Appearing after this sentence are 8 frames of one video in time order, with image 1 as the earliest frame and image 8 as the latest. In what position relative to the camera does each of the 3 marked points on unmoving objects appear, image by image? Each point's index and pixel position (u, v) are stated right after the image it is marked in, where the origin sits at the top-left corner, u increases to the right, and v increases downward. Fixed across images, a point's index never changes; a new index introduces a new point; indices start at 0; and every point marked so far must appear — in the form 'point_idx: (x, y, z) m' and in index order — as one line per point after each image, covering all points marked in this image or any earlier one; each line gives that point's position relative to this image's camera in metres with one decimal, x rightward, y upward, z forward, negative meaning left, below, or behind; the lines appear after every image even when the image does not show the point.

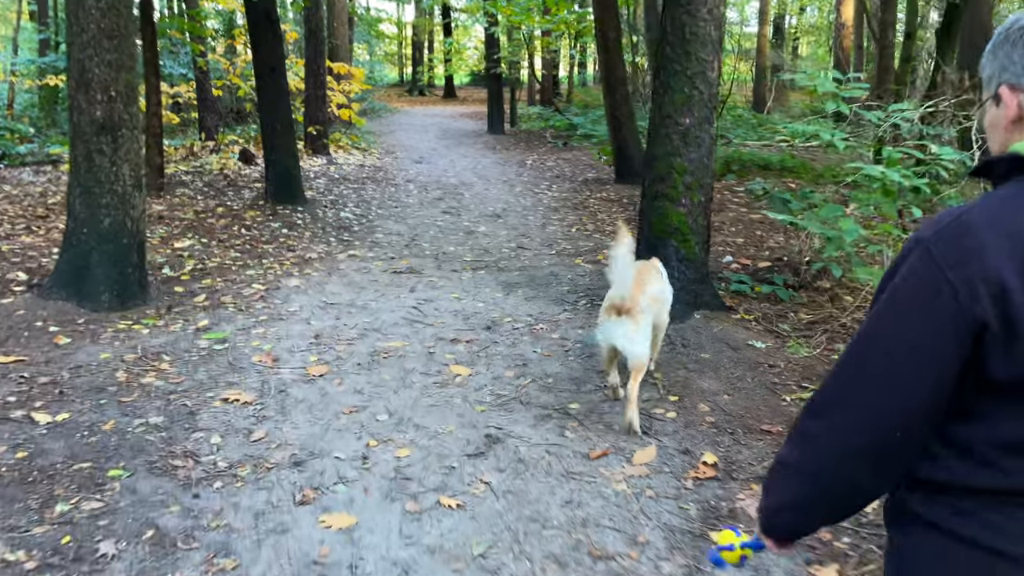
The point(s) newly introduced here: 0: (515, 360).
0: (0.0, -0.5, +5.4) m
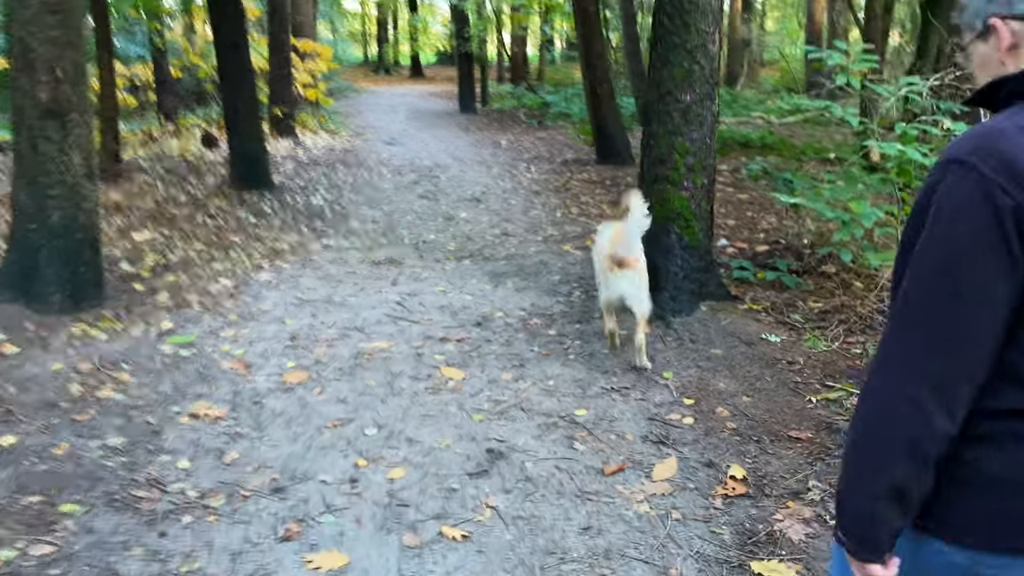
0: (0.0, -0.4, +4.9) m
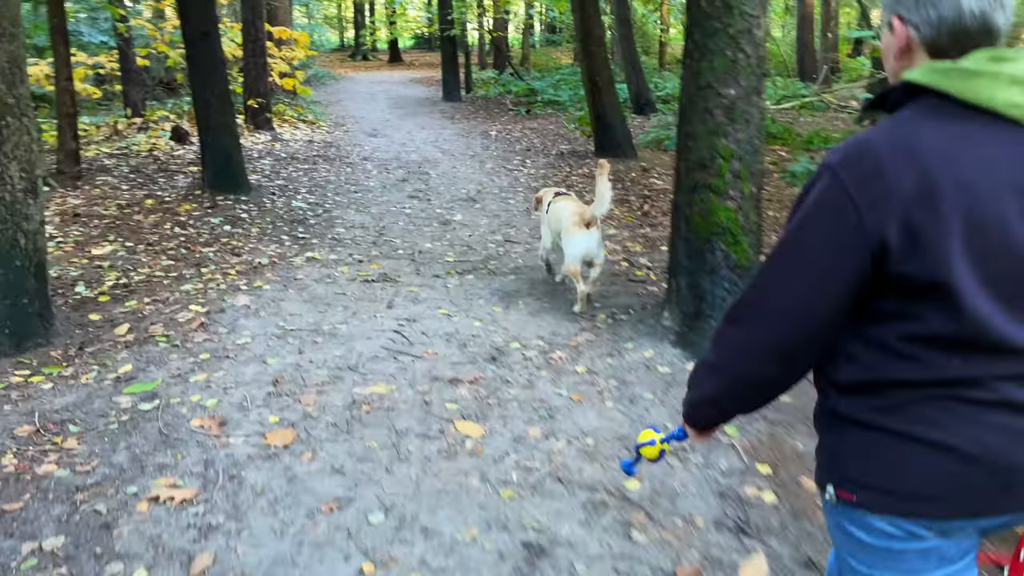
0: (+0.1, -0.6, +4.2) m
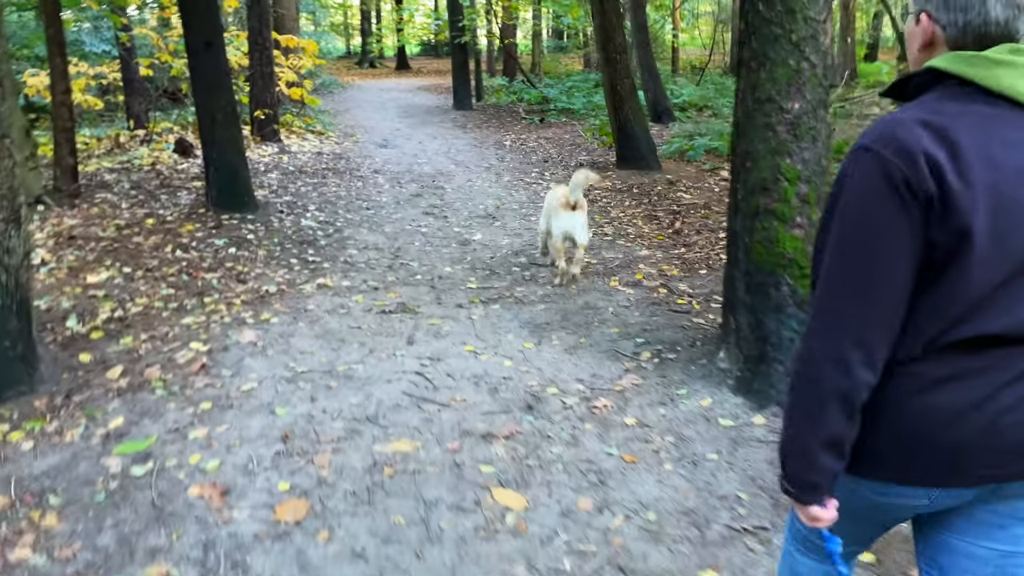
0: (+0.3, -0.8, +3.6) m
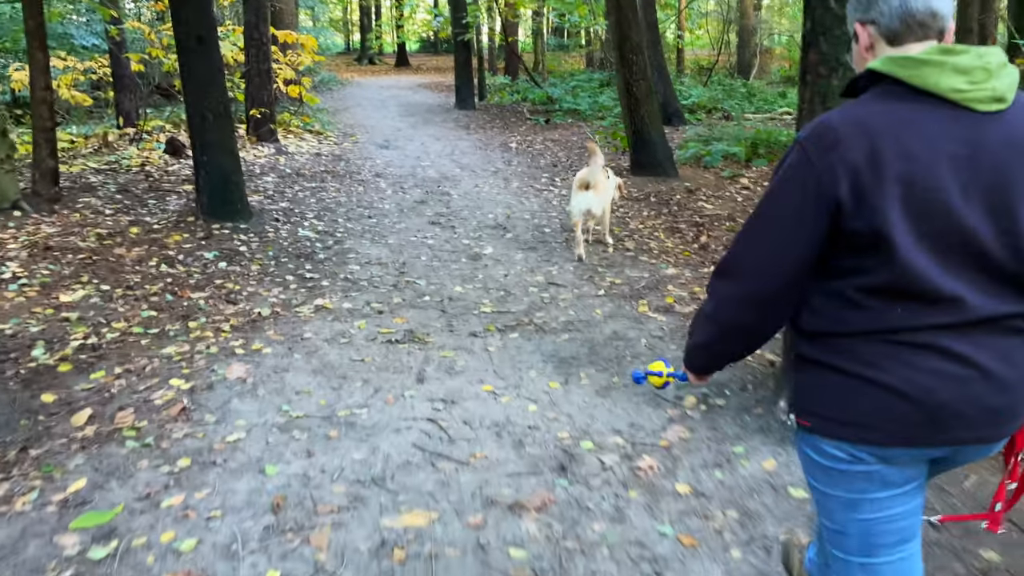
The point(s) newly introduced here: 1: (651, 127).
0: (+0.5, -1.0, +3.0) m
1: (+1.9, +2.2, +10.9) m
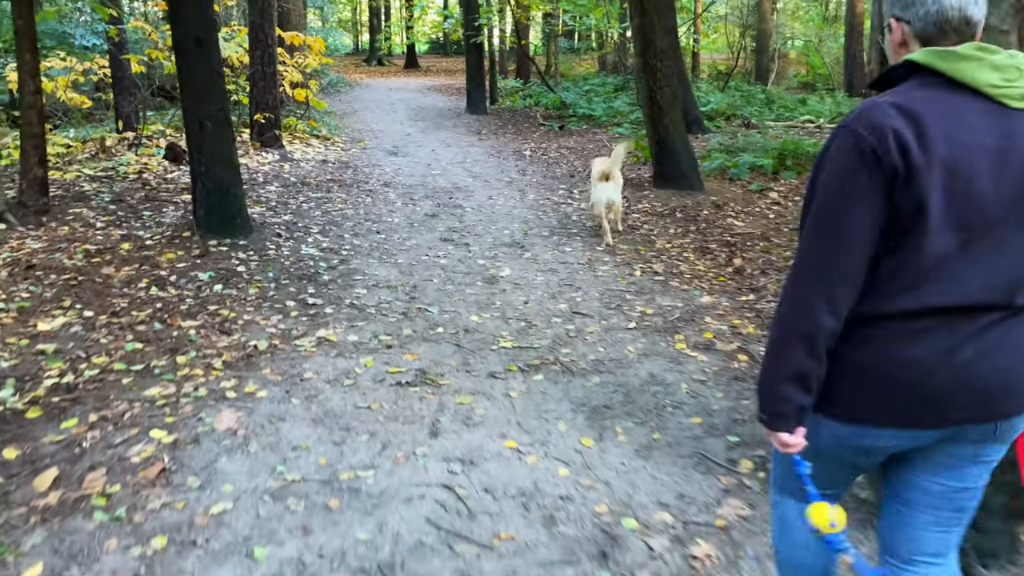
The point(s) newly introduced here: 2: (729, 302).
0: (+0.6, -1.3, +2.4) m
1: (+2.1, +2.0, +10.3) m
2: (+1.7, -0.1, +6.2) m
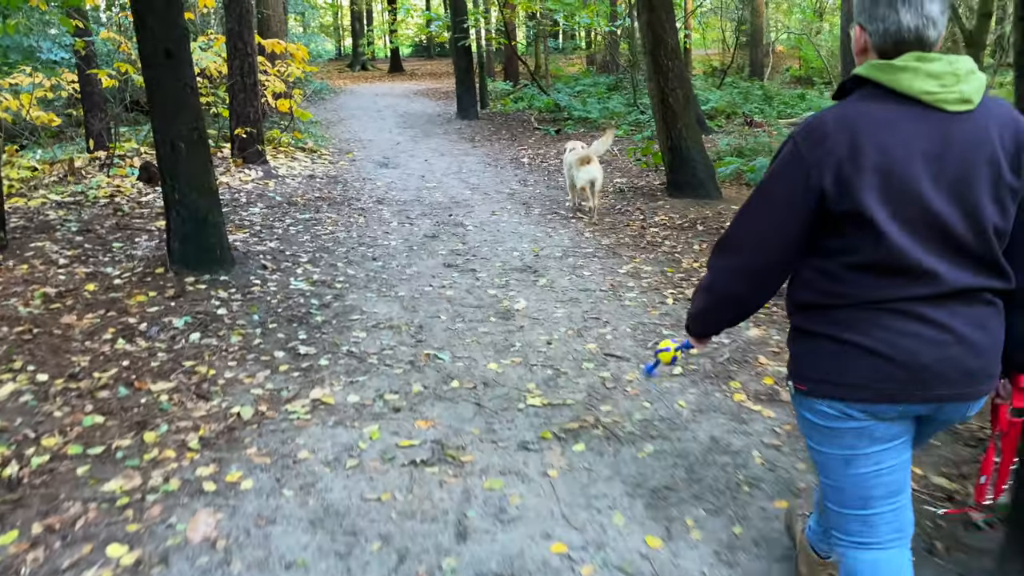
0: (+0.8, -1.5, +1.7) m
1: (+2.2, +1.8, +9.6) m
2: (+1.9, -0.3, +5.5) m
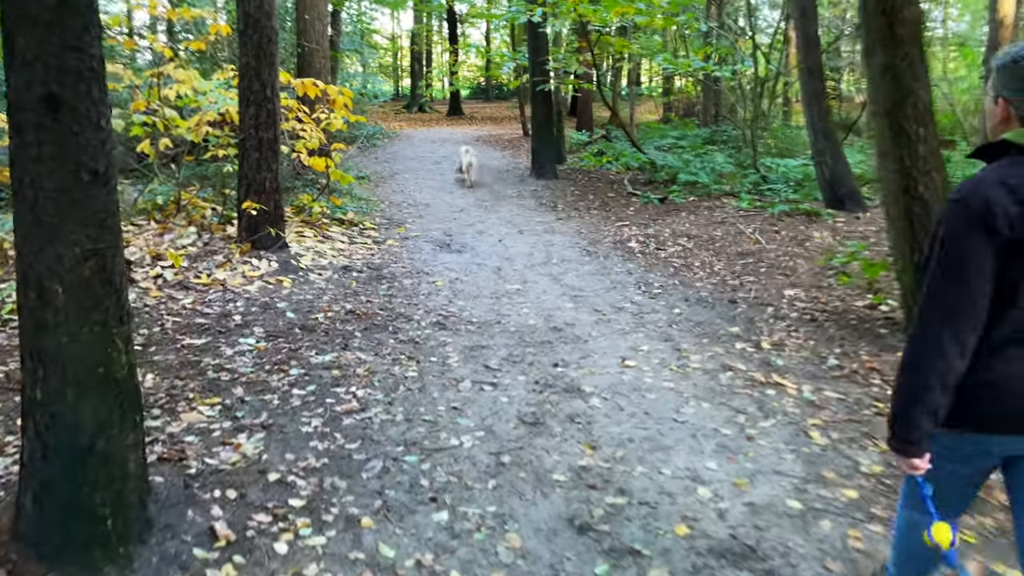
0: (+1.3, -2.6, -2.2) m
1: (+3.3, +0.2, +5.8) m
2: (+2.6, -1.6, +1.6) m
